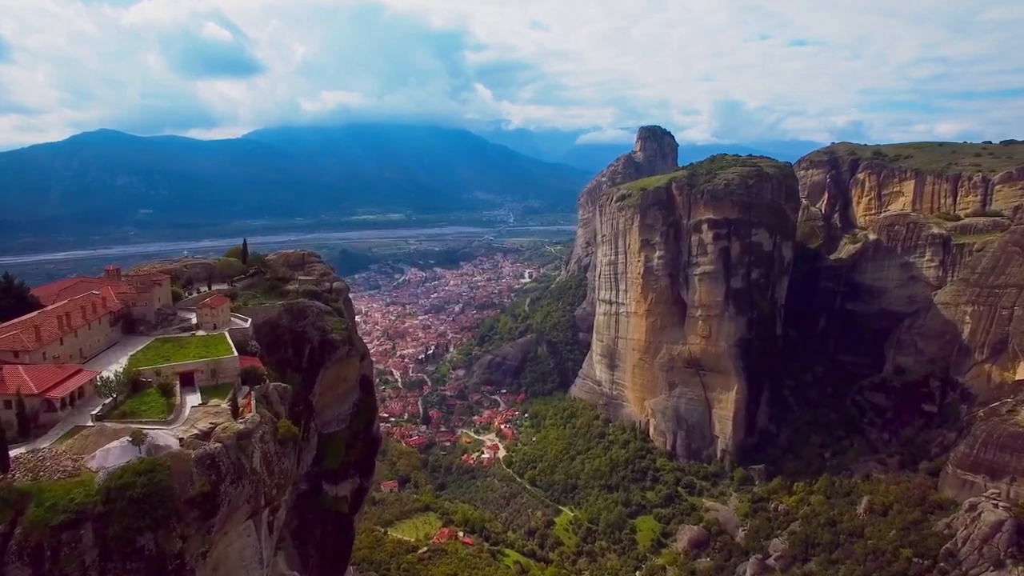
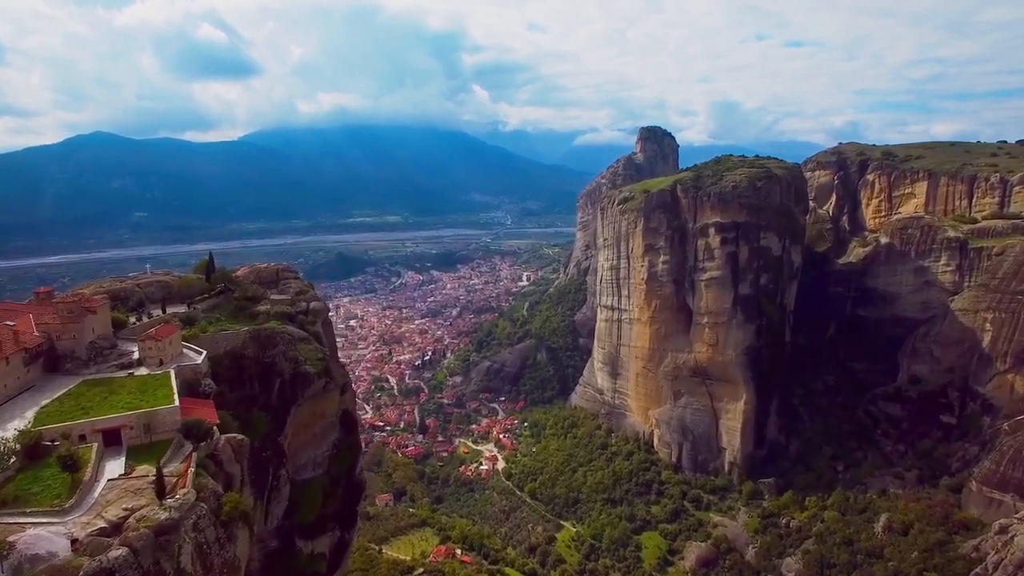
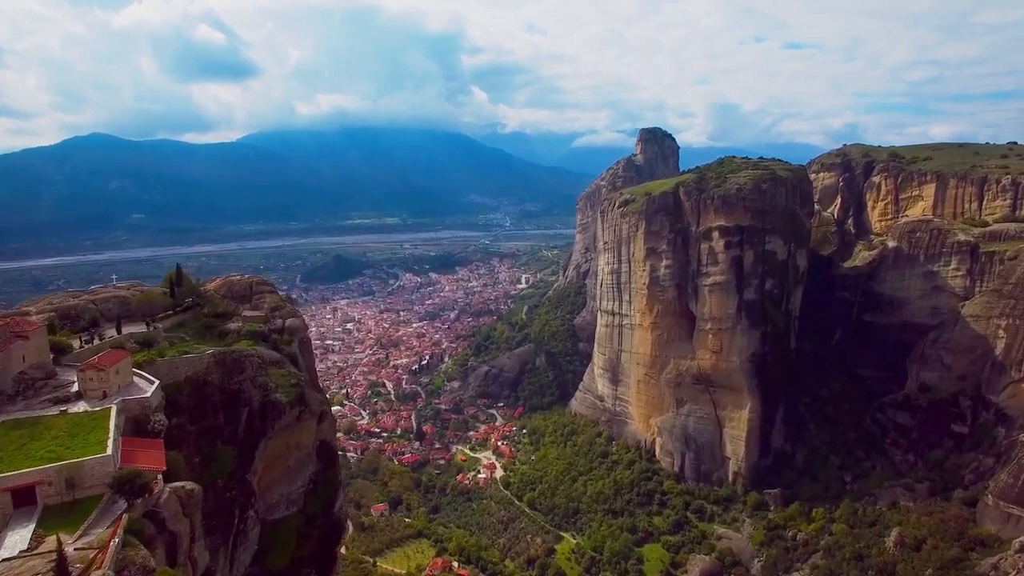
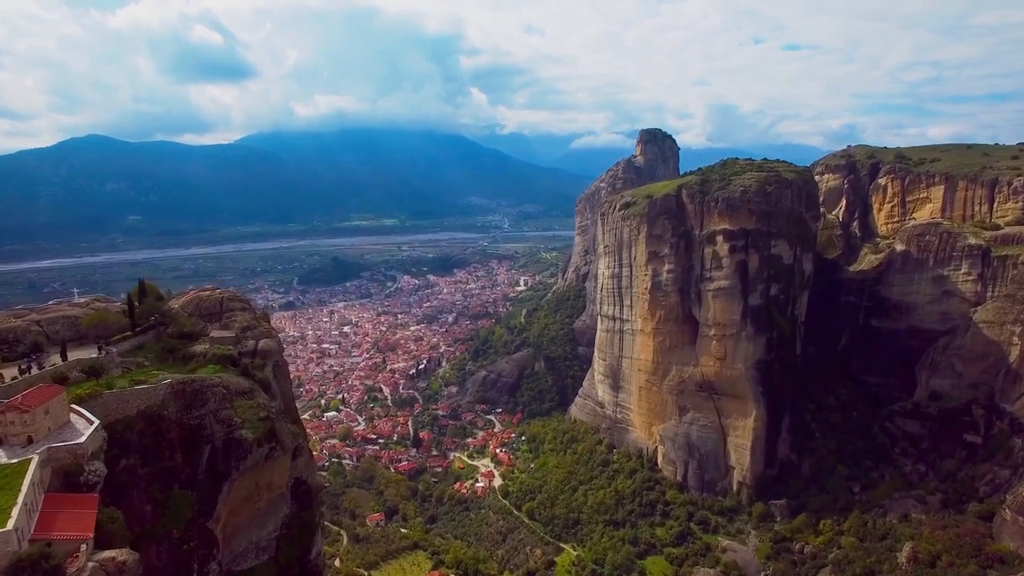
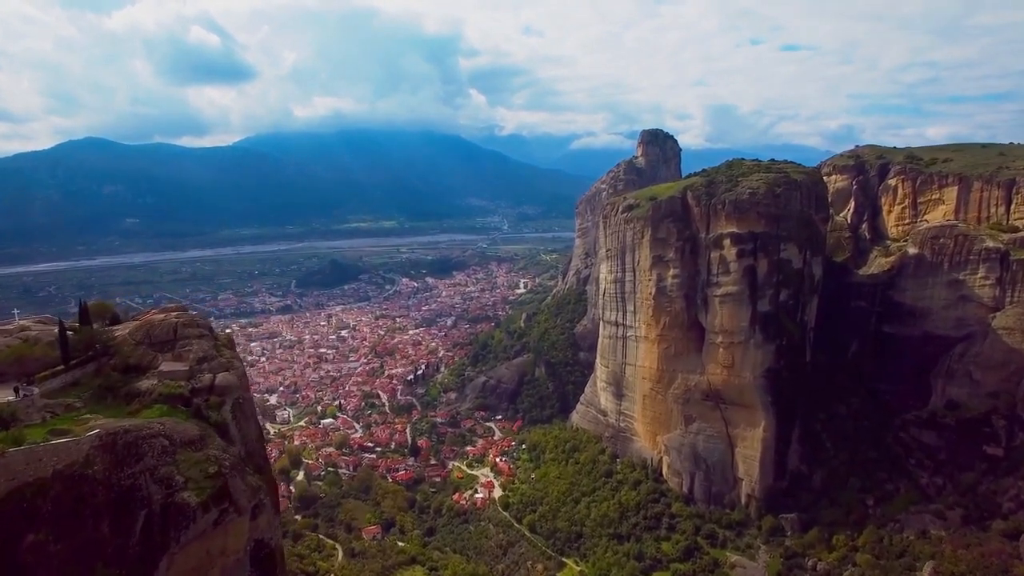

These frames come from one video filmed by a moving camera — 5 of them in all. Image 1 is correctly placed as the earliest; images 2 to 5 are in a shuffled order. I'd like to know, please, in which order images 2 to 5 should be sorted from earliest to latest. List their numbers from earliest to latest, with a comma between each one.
2, 3, 4, 5
